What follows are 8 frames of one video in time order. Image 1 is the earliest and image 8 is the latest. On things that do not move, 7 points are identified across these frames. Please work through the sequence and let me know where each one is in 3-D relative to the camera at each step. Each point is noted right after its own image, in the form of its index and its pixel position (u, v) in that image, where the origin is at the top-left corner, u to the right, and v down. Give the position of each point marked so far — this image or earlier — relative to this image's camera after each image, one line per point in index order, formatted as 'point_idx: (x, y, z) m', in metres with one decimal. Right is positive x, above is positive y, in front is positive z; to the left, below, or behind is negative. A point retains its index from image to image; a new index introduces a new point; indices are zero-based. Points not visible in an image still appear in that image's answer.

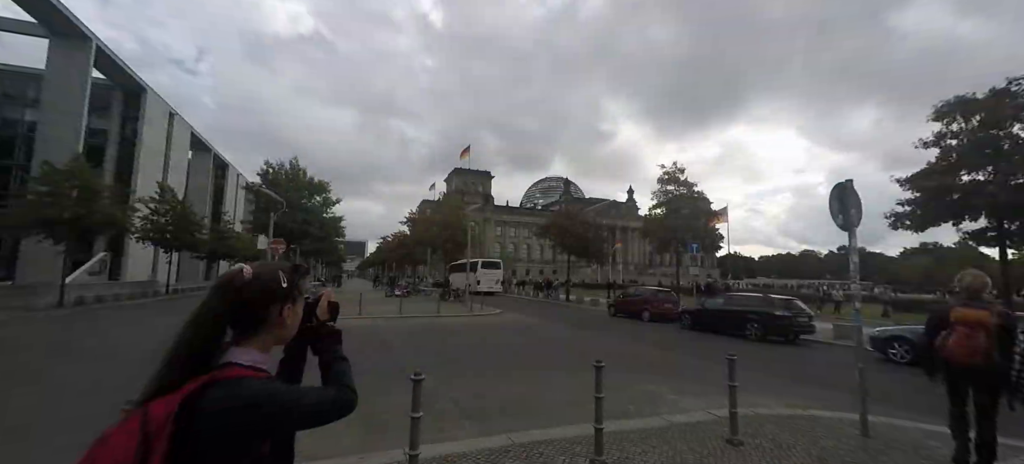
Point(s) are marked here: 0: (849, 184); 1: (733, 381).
0: (+4.5, +0.6, +5.4) m
1: (+2.6, -1.7, +4.8) m
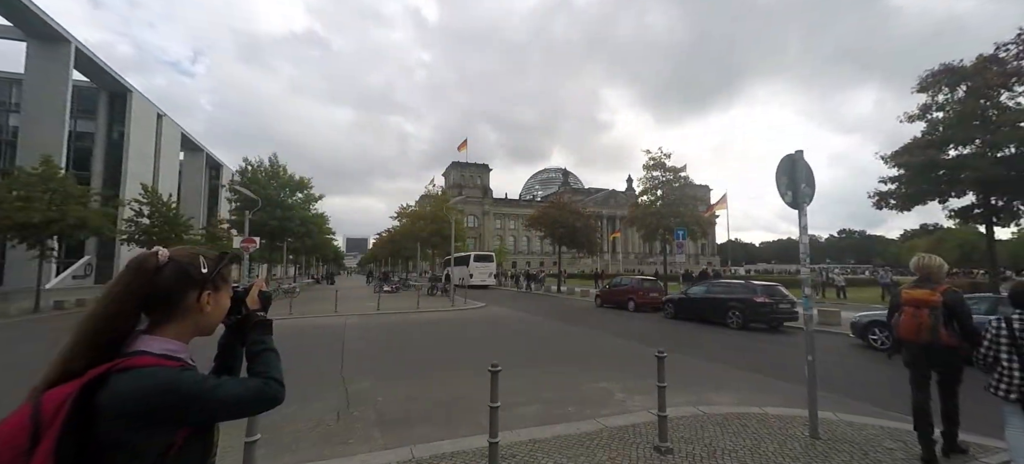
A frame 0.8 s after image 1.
0: (+3.4, +0.9, +4.8) m
1: (+1.5, -1.5, +4.2) m
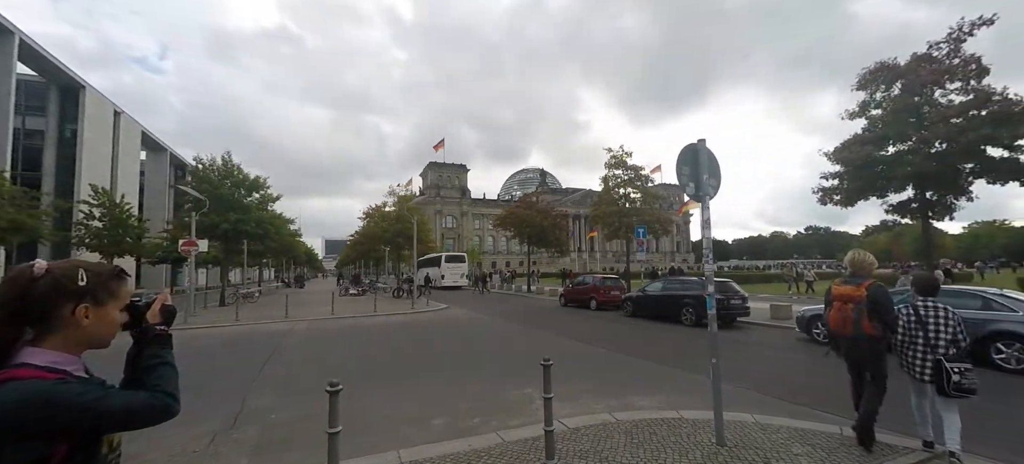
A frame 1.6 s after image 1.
0: (+2.1, +1.0, +4.5) m
1: (+0.3, -1.5, +3.8) m
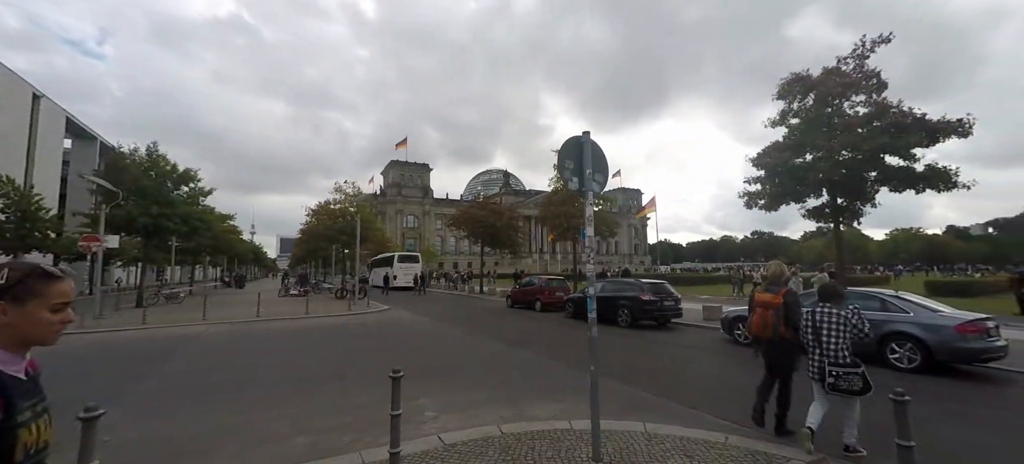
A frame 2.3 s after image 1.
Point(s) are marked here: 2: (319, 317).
0: (+0.8, +1.0, +4.2) m
1: (-0.9, -1.5, +3.4) m
2: (-9.0, -3.9, +18.8) m
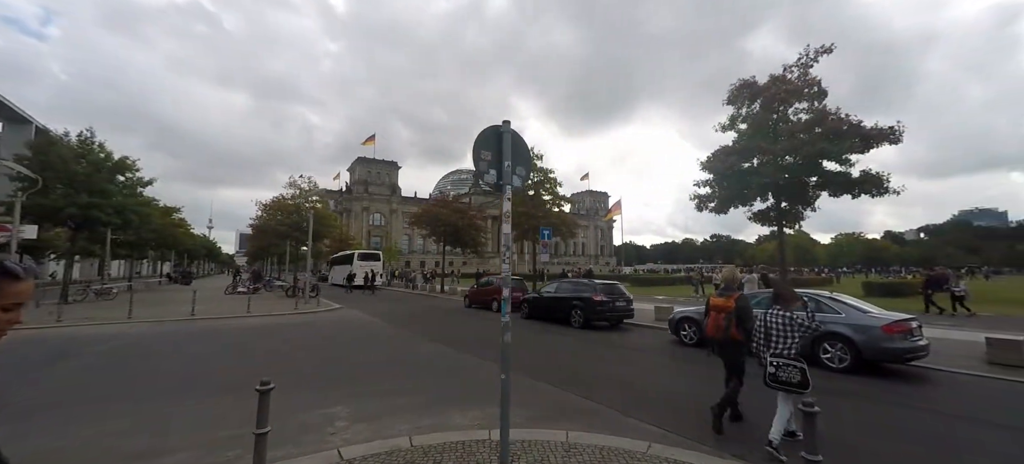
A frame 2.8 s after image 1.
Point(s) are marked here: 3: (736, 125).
0: (-0.1, +1.0, +3.9) m
1: (-1.8, -1.4, +2.9) m
2: (-11.0, -3.7, +17.7) m
3: (+7.3, +3.5, +13.3) m
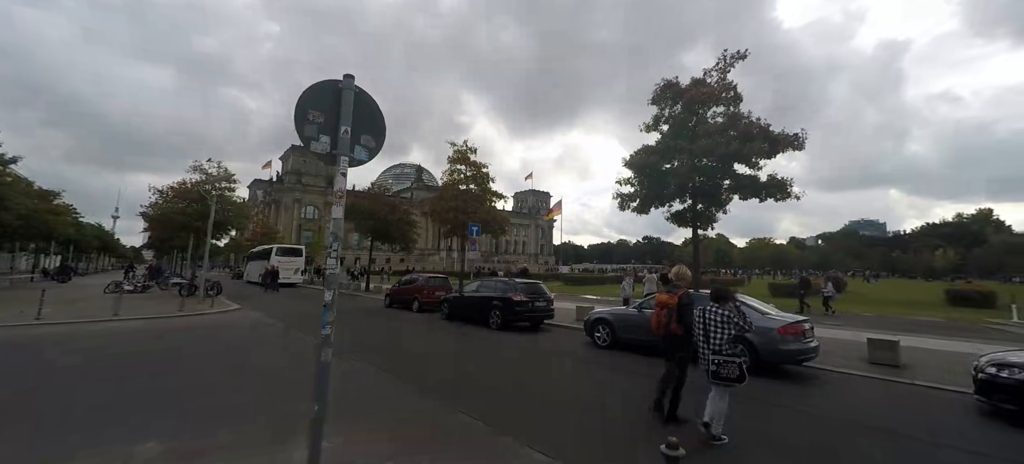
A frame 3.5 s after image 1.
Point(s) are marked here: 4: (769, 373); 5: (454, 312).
0: (-1.3, +1.1, +3.0) m
1: (-2.9, -1.3, +1.8) m
2: (-14.2, -3.2, +15.2) m
3: (+4.7, +3.5, +13.3) m
4: (+5.6, -3.0, +8.9) m
5: (-2.4, -3.2, +16.5) m
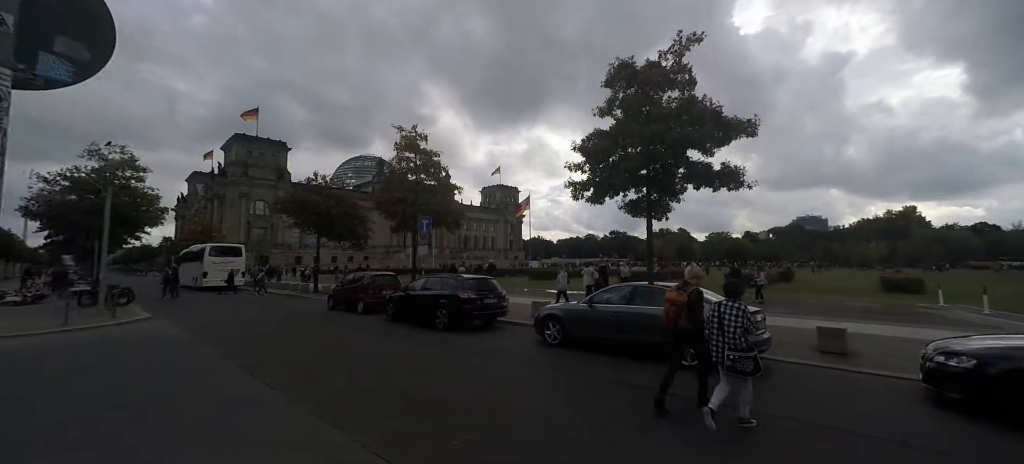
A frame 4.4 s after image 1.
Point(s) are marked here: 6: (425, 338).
0: (-2.2, +1.2, +1.8) m
1: (-3.7, -1.2, +0.5) m
2: (-15.9, -3.1, +13.0) m
3: (+3.0, +3.8, +12.5) m
4: (+4.3, -2.8, +8.2) m
5: (-4.2, -3.0, +15.3) m
6: (-2.7, -3.2, +12.6) m
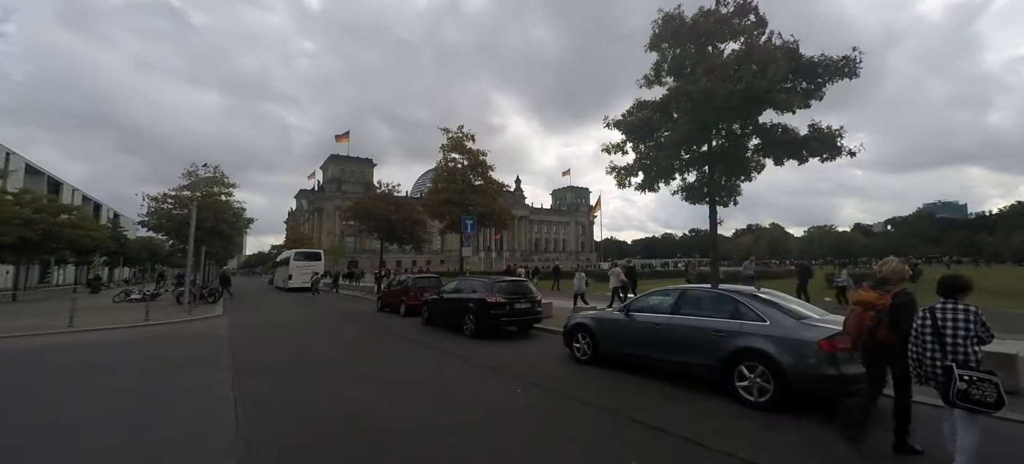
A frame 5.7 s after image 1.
0: (-3.3, +1.4, +0.7) m
1: (-4.9, -1.1, -0.3) m
2: (-14.6, -3.4, +14.1) m
3: (+3.7, +4.0, +10.3) m
4: (+4.3, -2.5, +5.9) m
5: (-2.8, -3.0, +14.3) m
6: (-1.8, -3.1, +11.4) m
